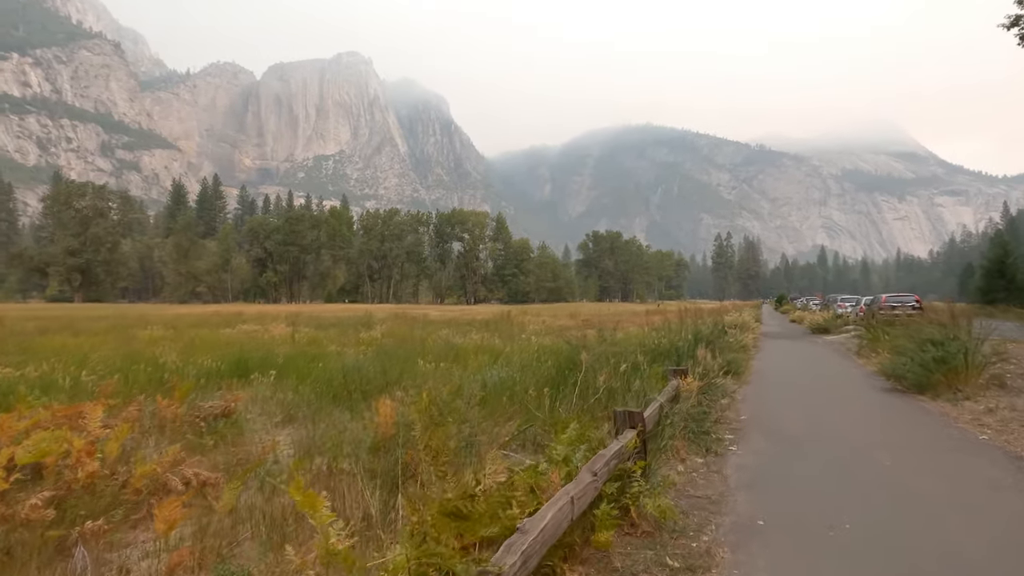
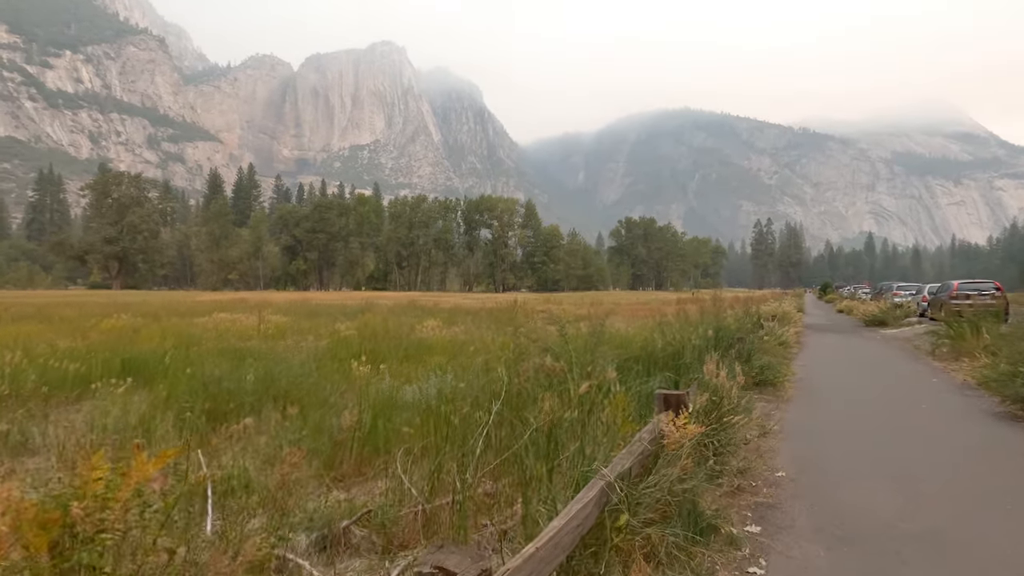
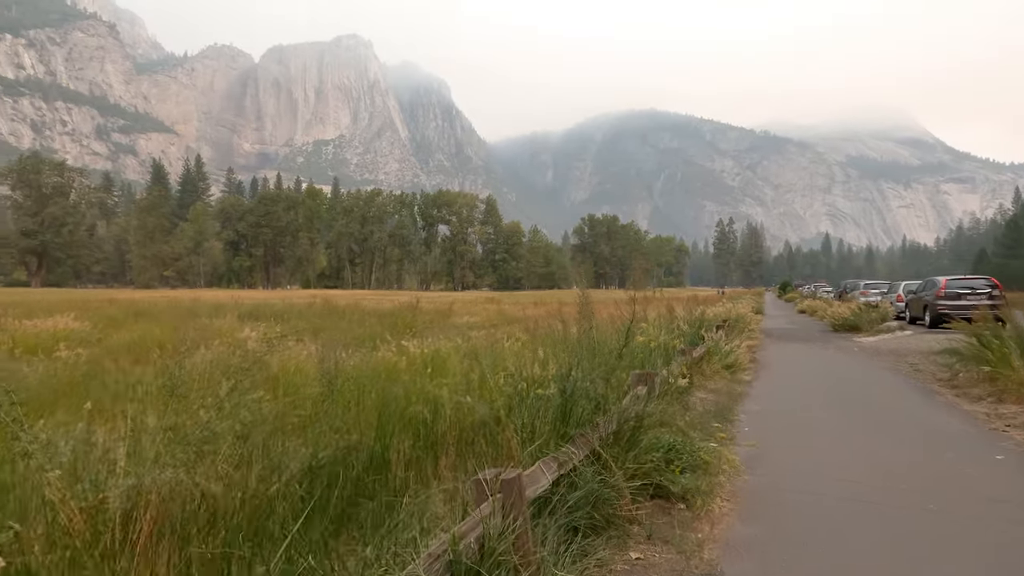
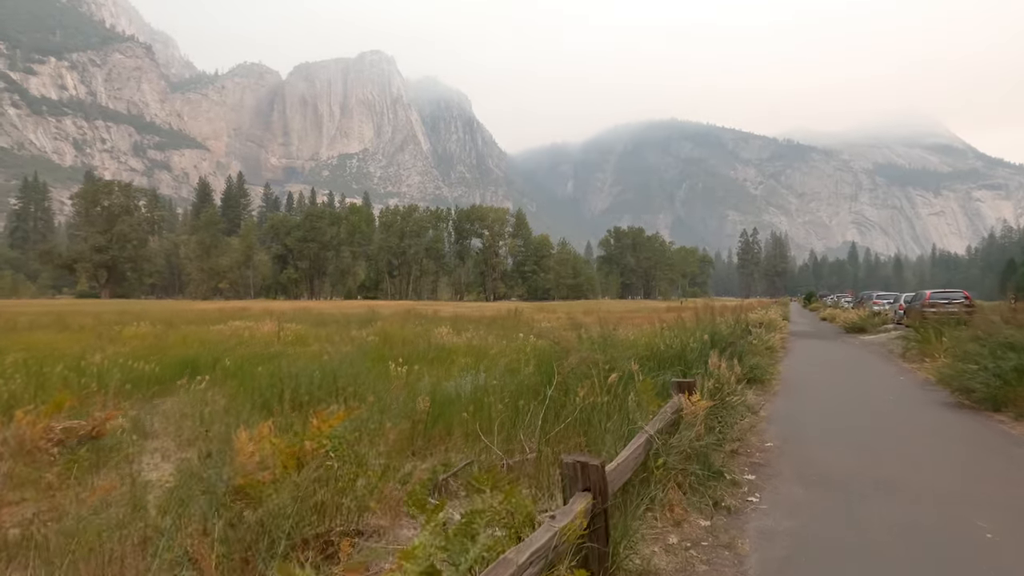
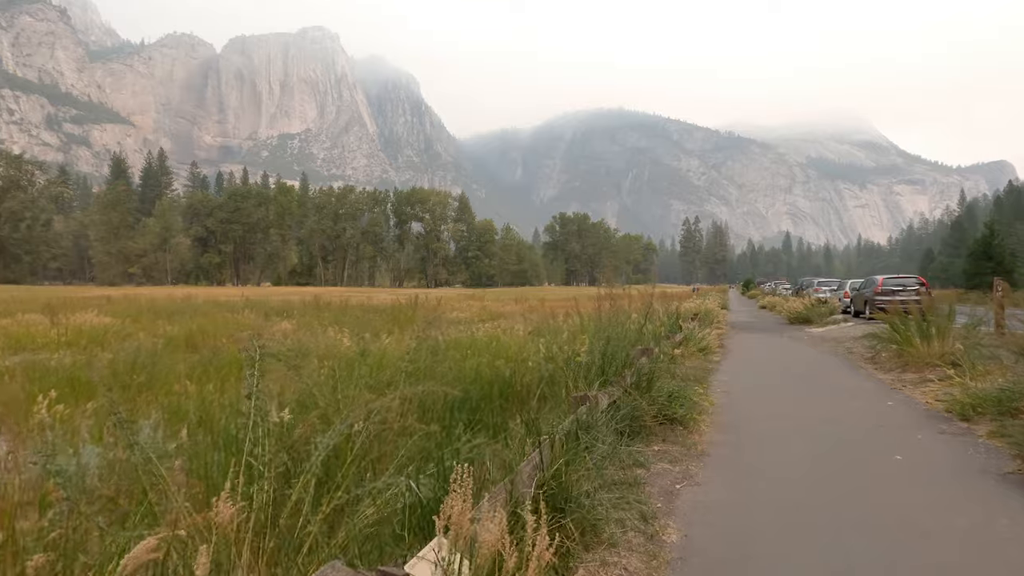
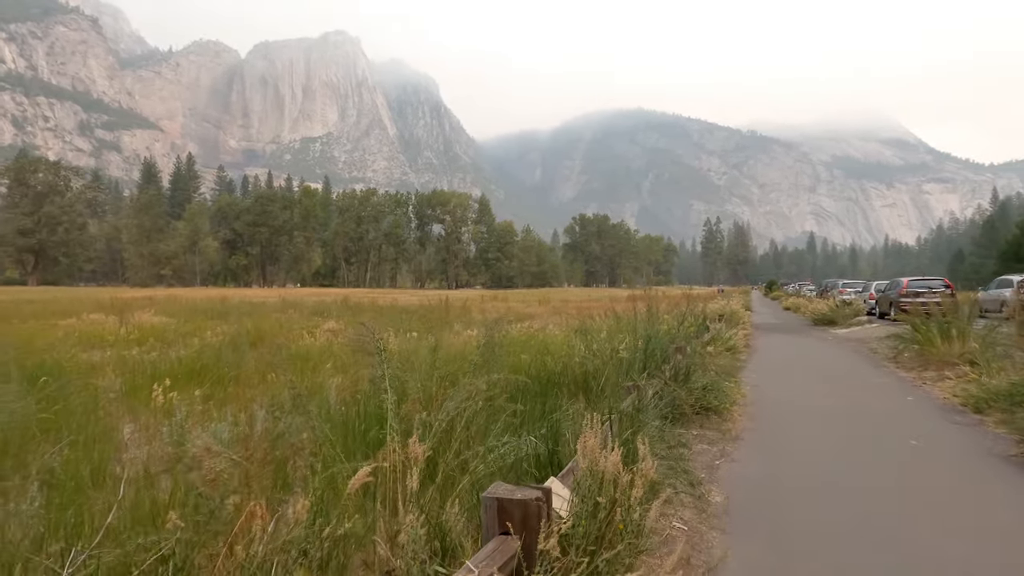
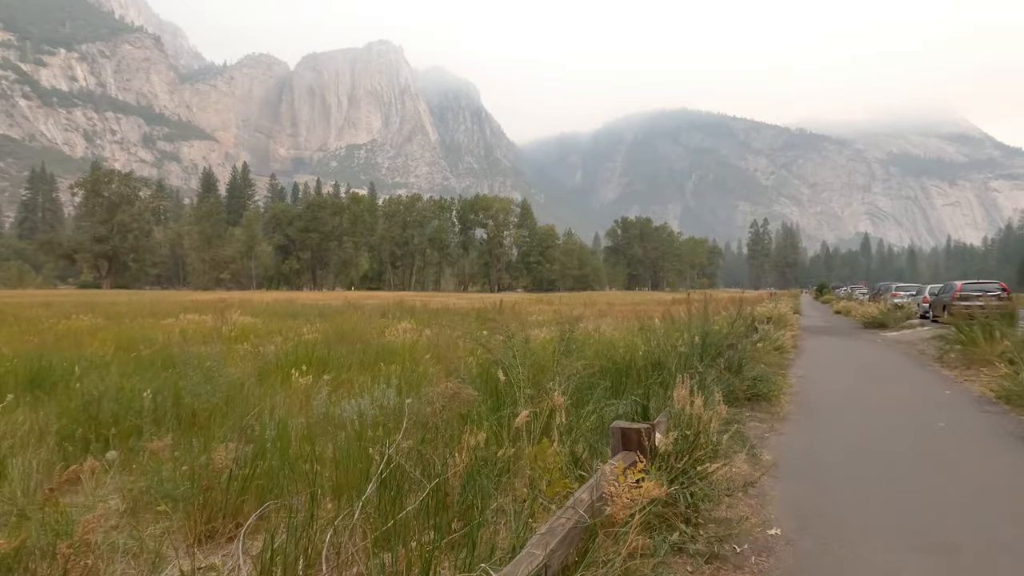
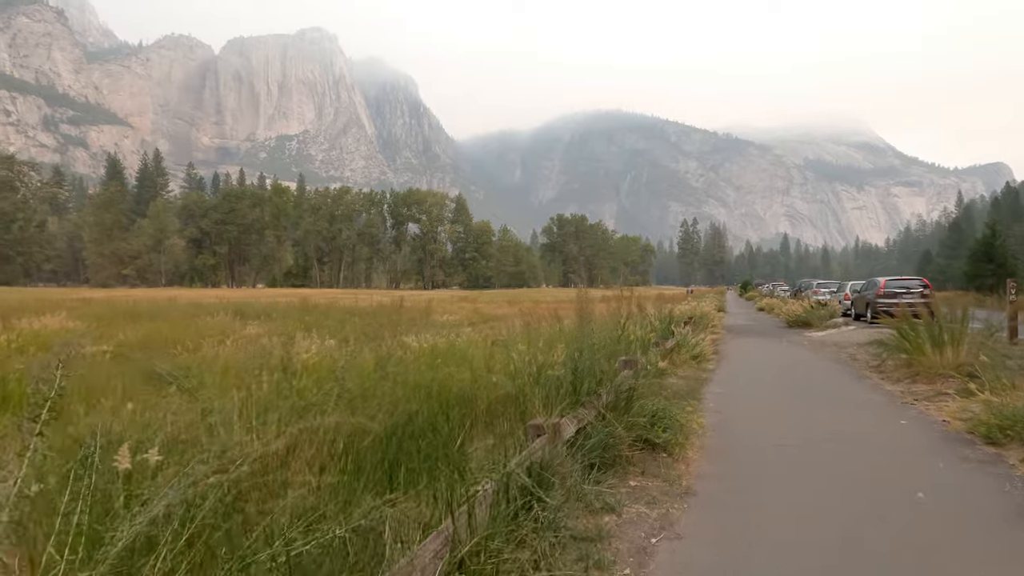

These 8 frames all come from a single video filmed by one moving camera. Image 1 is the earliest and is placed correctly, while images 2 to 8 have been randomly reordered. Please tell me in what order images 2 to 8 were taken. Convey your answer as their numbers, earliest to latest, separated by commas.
4, 2, 7, 6, 5, 8, 3
